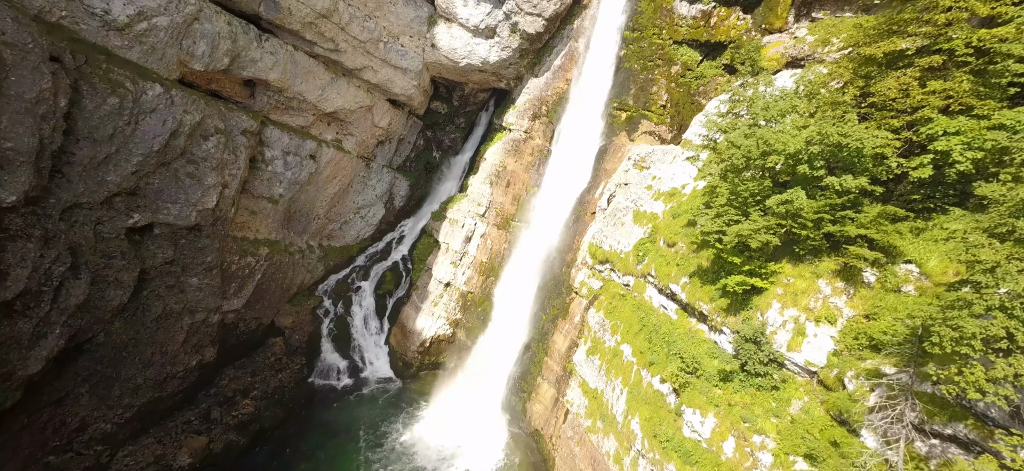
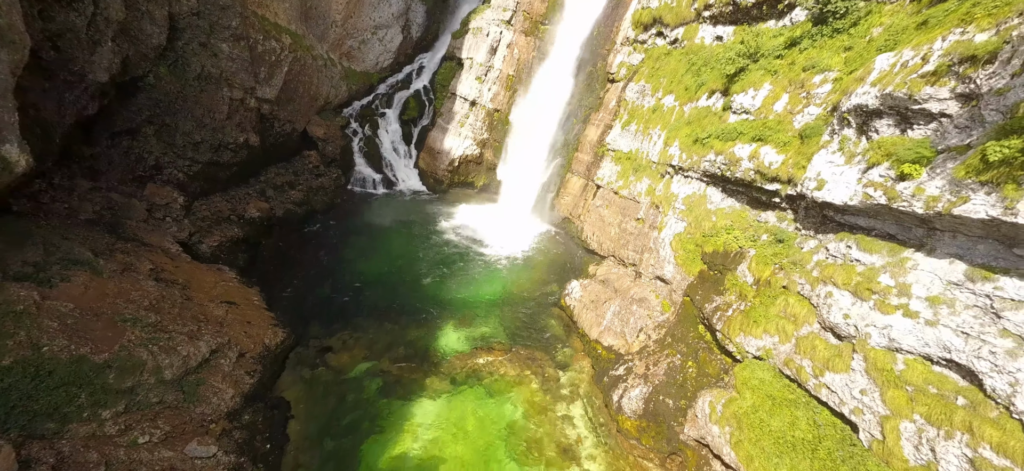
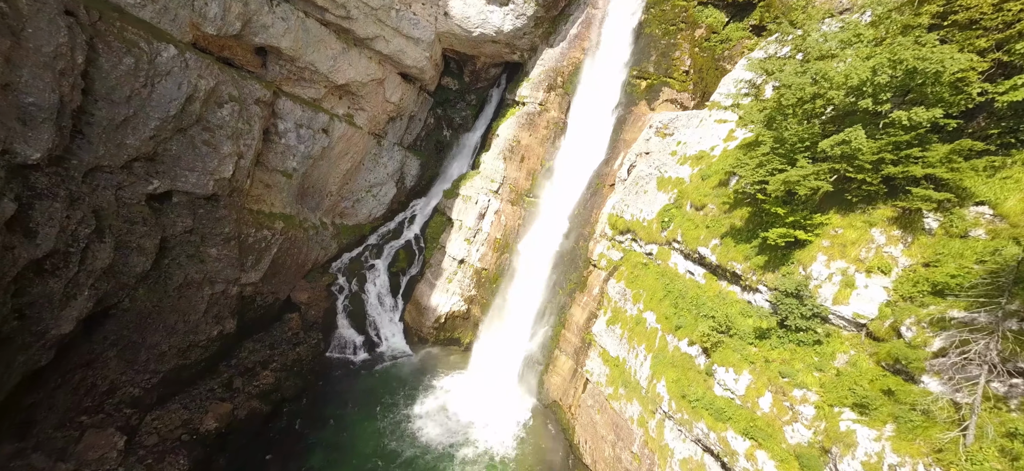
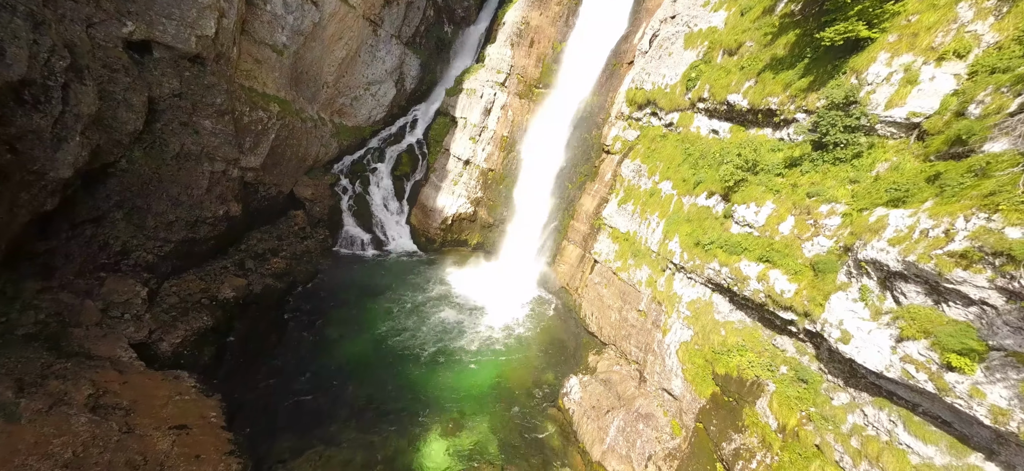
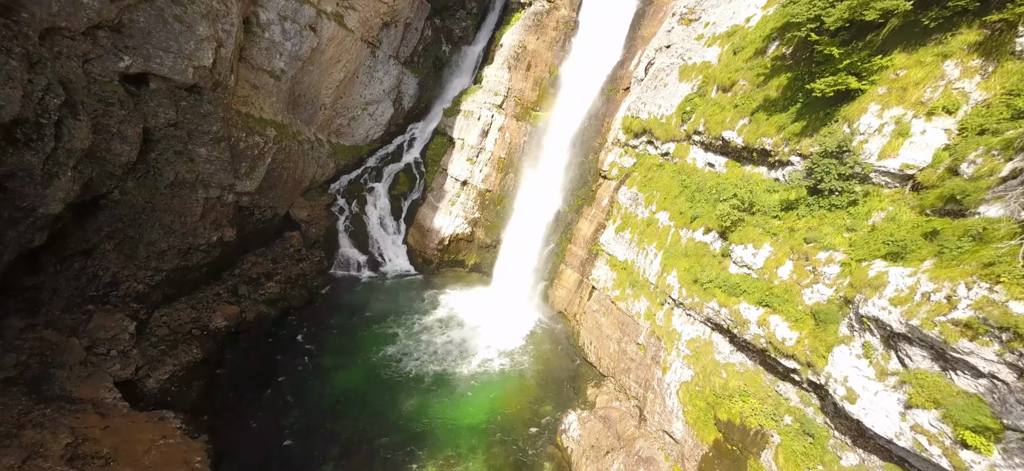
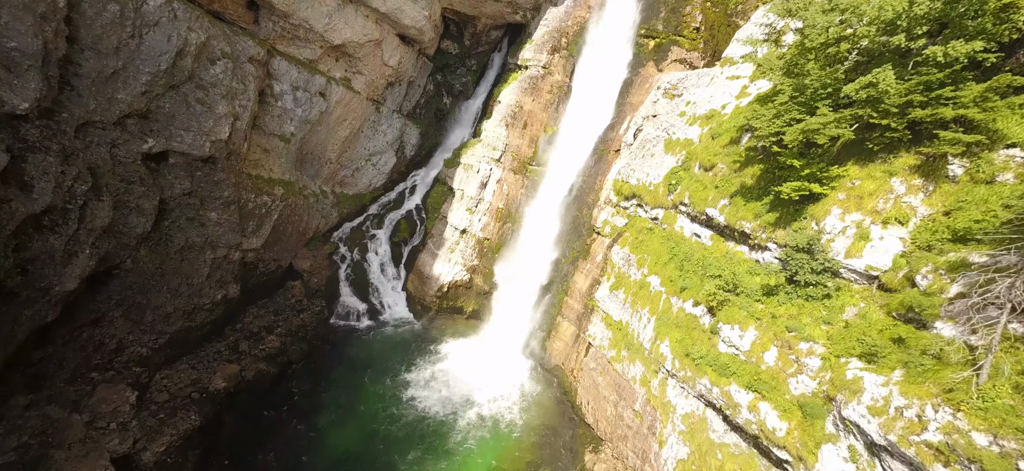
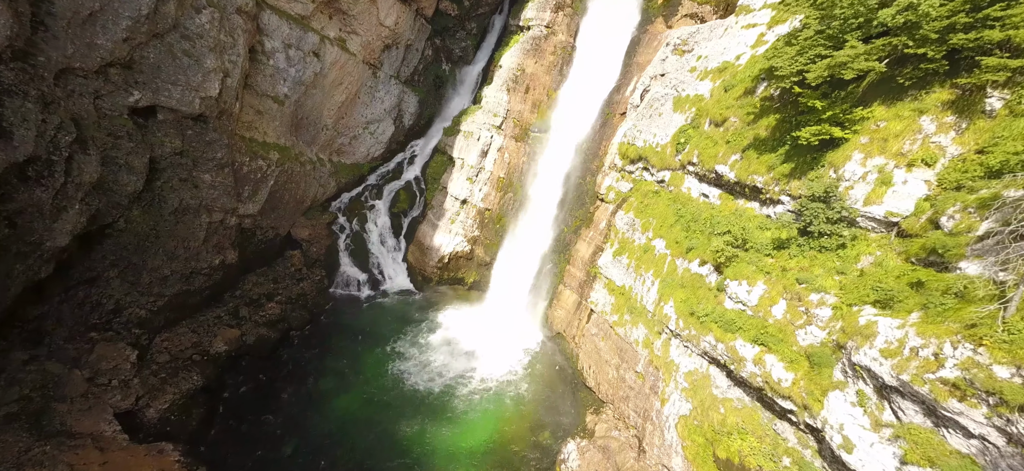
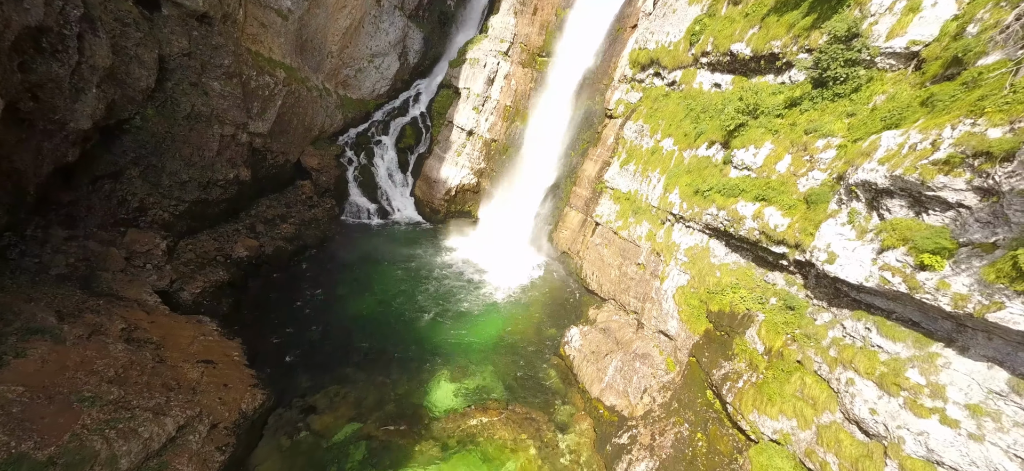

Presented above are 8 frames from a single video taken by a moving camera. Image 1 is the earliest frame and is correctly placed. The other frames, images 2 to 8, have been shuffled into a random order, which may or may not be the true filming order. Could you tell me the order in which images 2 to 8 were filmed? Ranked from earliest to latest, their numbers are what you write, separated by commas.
3, 6, 7, 5, 4, 8, 2
